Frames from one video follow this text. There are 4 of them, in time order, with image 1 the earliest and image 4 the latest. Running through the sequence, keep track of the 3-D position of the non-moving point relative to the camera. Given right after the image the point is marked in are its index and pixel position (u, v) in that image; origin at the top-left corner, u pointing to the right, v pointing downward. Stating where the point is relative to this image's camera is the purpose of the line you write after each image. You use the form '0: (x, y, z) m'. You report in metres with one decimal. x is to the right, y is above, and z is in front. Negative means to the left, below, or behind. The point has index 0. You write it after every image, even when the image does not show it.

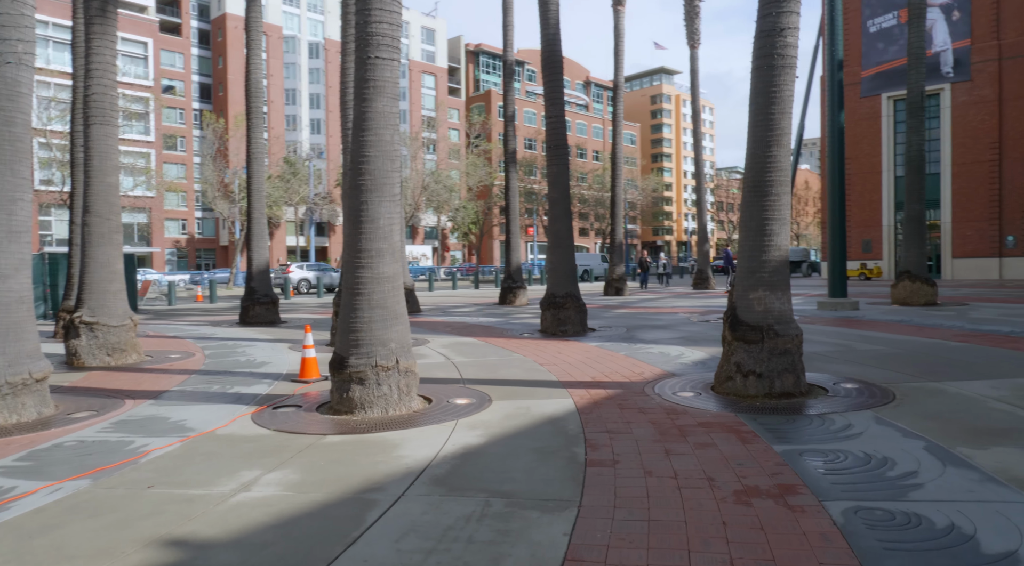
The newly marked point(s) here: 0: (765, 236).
0: (+2.4, +0.5, +7.2) m
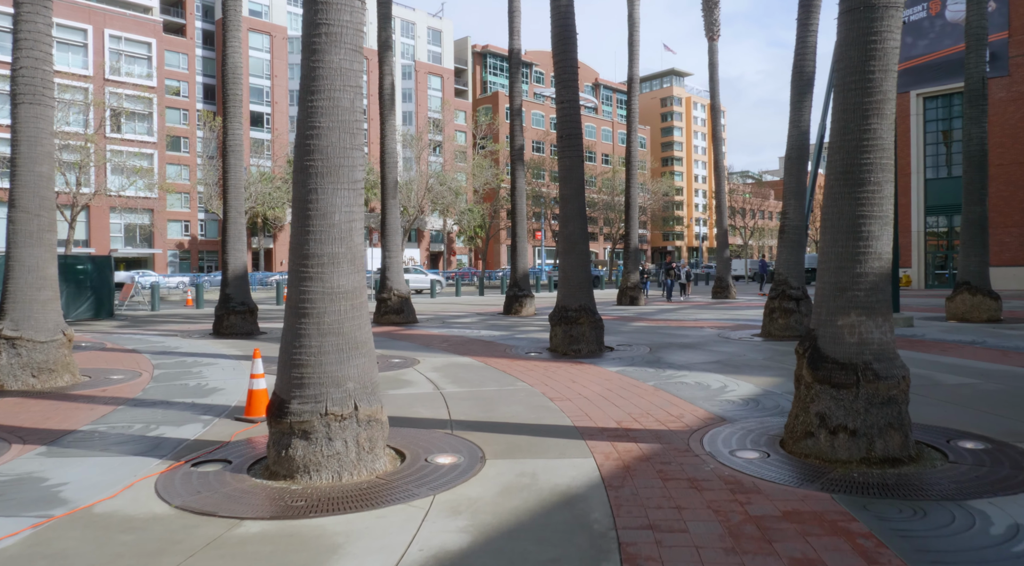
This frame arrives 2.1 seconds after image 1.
0: (+2.4, +0.3, +5.3) m
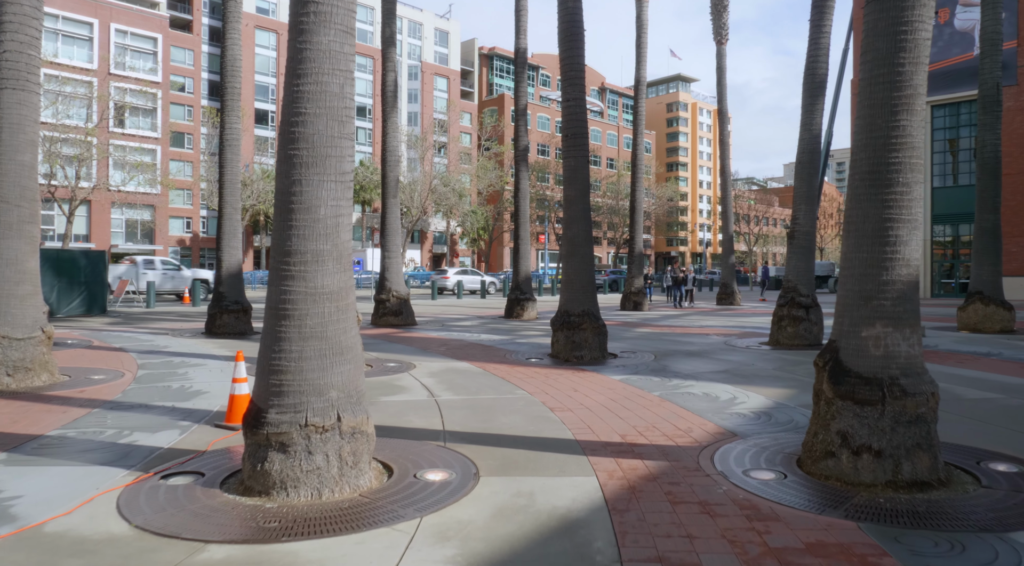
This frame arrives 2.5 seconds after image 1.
0: (+2.4, +0.3, +4.9) m
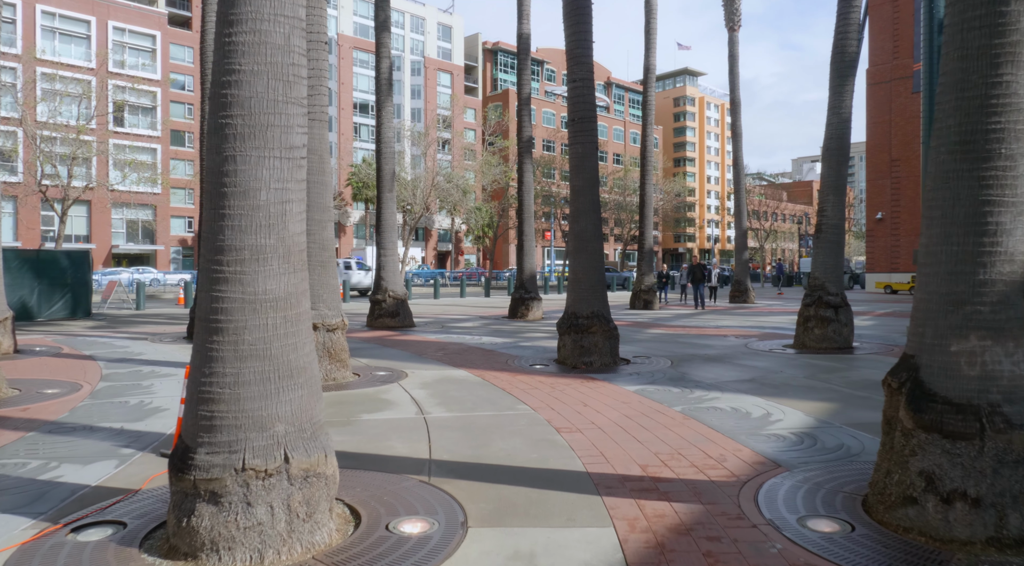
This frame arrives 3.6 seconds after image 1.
0: (+2.4, +0.2, +3.8) m
